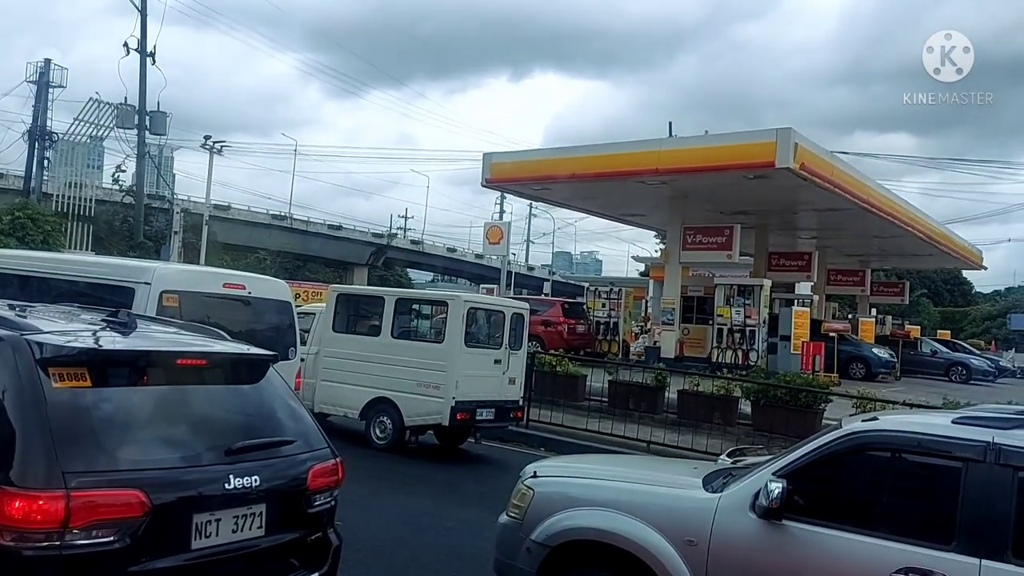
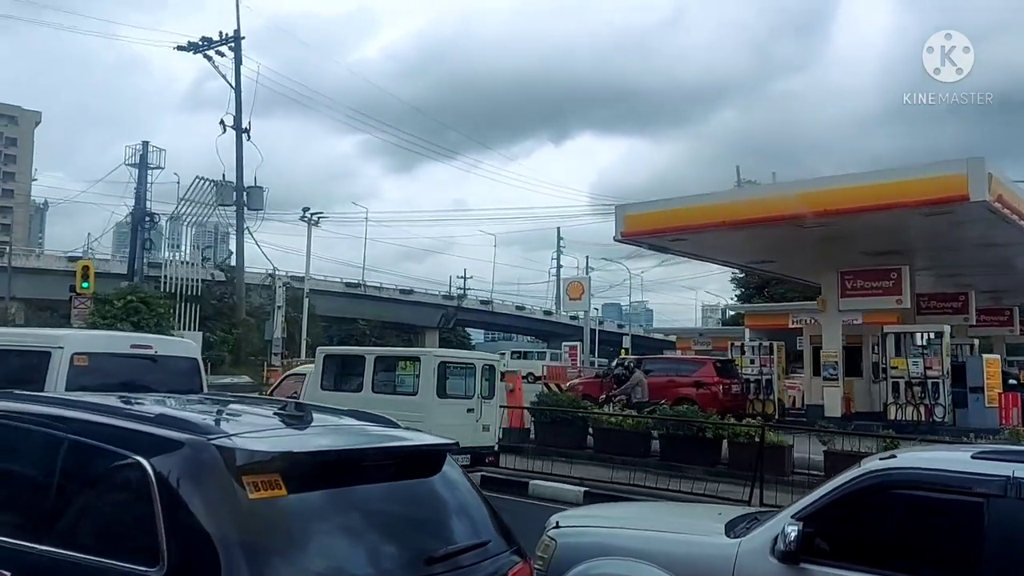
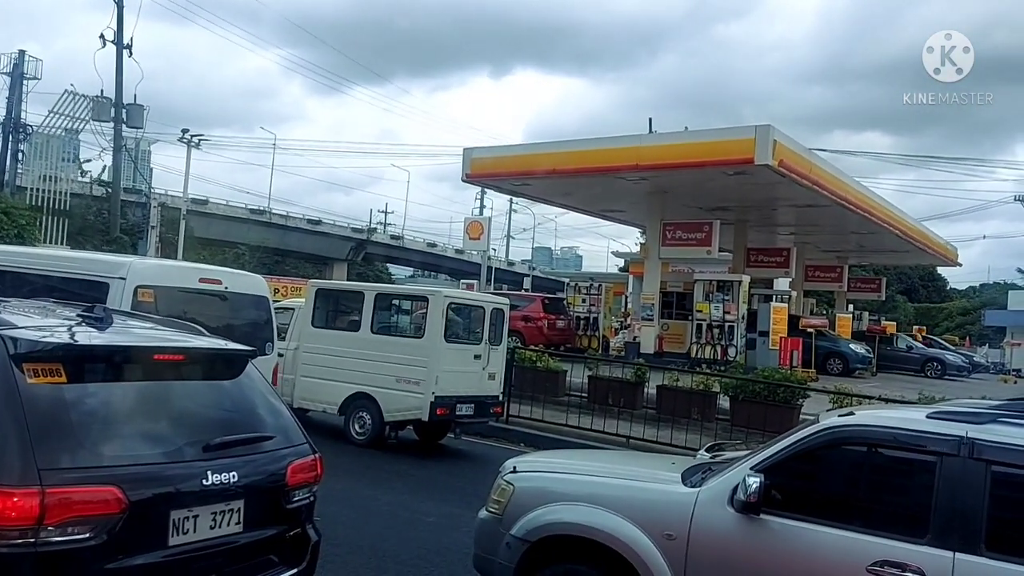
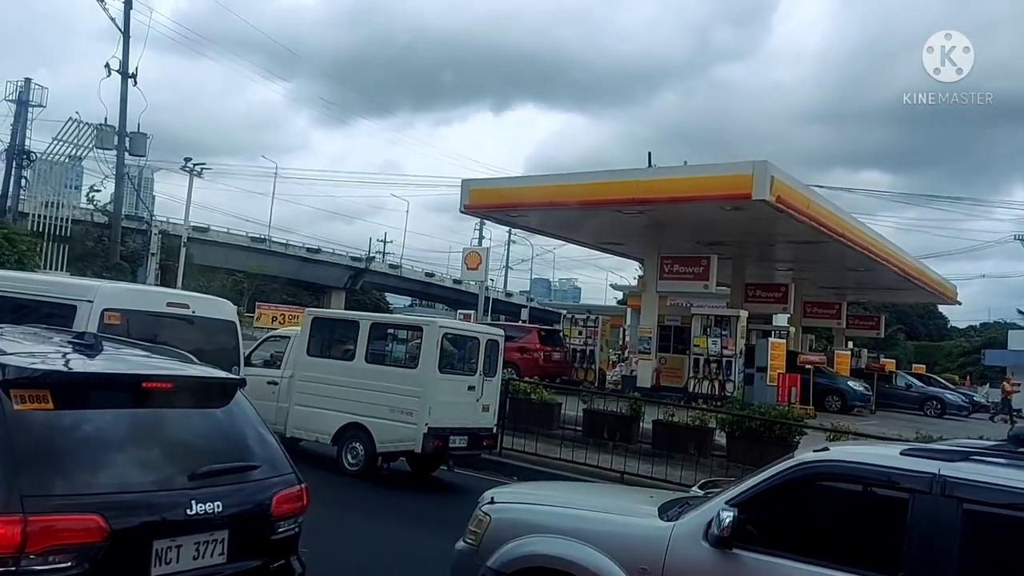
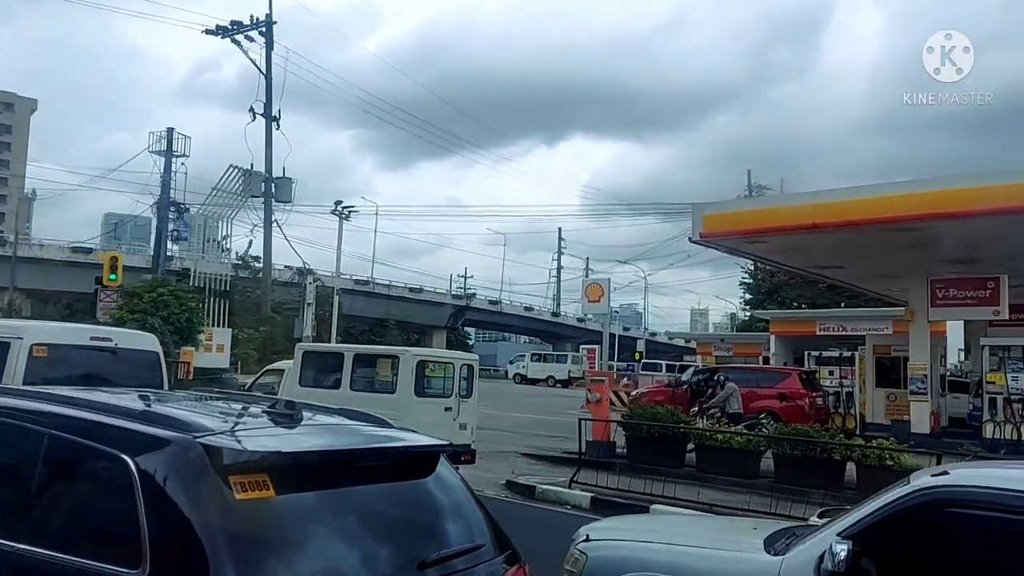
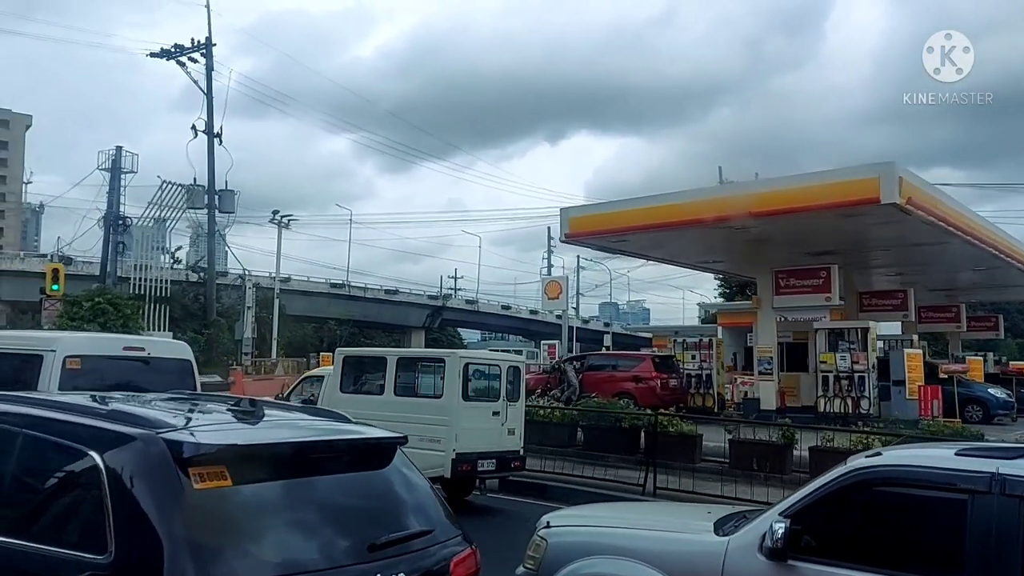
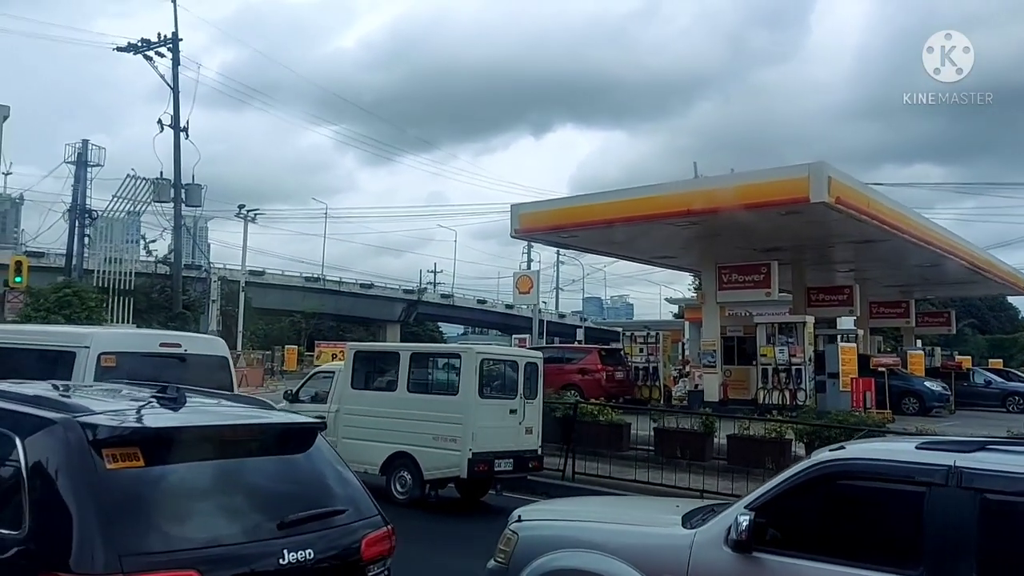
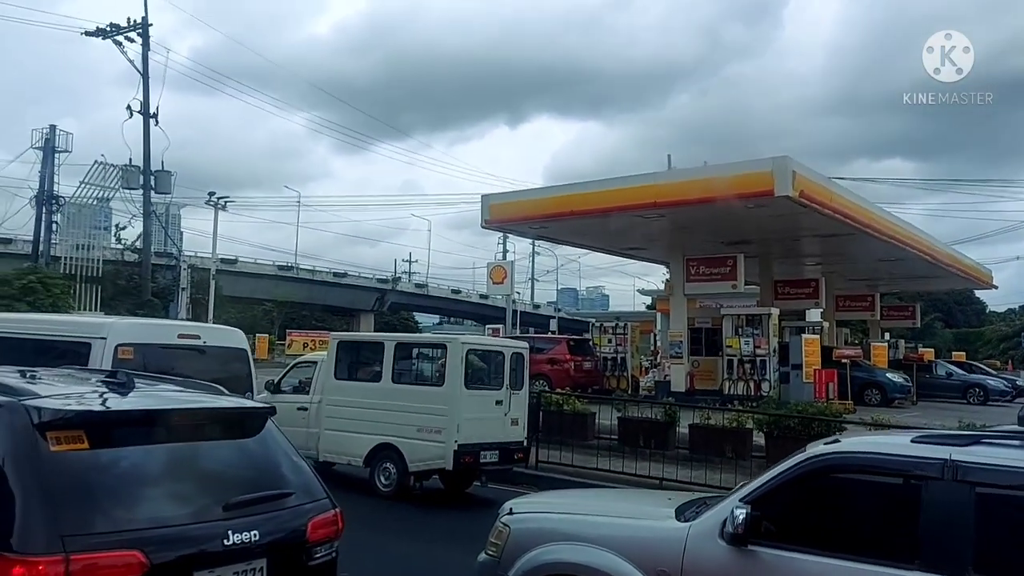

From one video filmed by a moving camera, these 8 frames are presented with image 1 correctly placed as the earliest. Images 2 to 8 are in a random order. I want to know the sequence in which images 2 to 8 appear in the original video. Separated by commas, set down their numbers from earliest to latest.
3, 4, 8, 7, 6, 2, 5
